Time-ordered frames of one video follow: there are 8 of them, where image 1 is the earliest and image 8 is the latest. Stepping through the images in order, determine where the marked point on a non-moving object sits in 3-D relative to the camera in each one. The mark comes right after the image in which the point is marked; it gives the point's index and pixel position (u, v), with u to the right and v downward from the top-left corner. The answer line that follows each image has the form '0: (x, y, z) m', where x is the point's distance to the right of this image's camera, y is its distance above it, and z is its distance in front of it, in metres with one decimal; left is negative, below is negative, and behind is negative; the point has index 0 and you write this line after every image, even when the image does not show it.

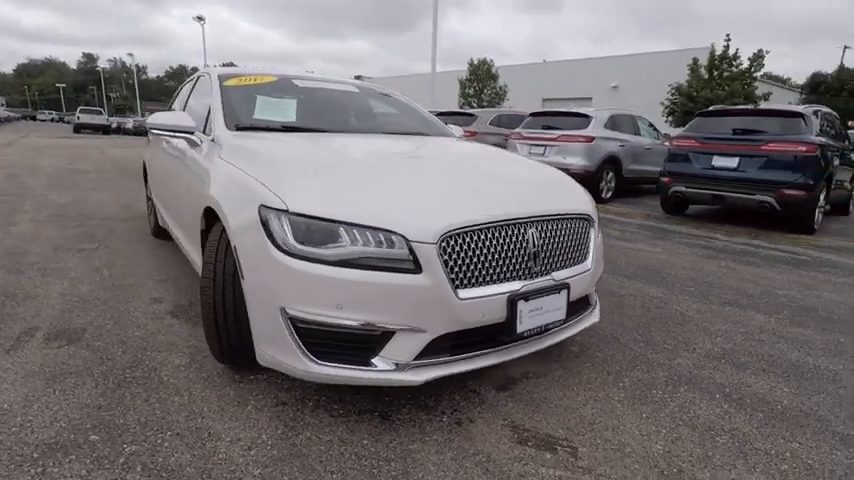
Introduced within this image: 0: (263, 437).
0: (-0.7, -0.9, +2.1) m
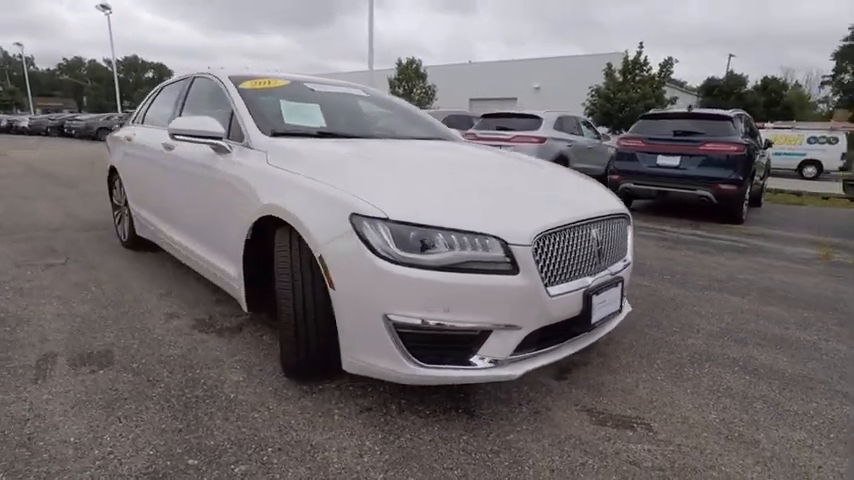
0: (-0.2, -0.9, +2.2) m
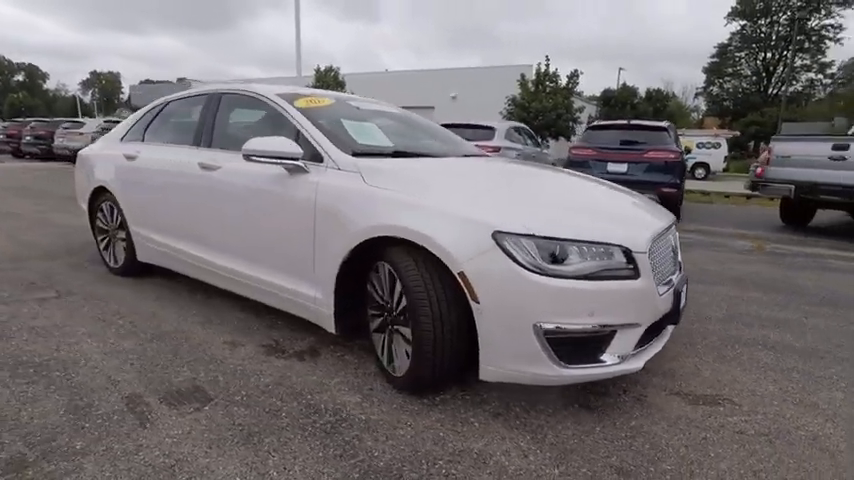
0: (+0.5, -1.0, +2.3) m
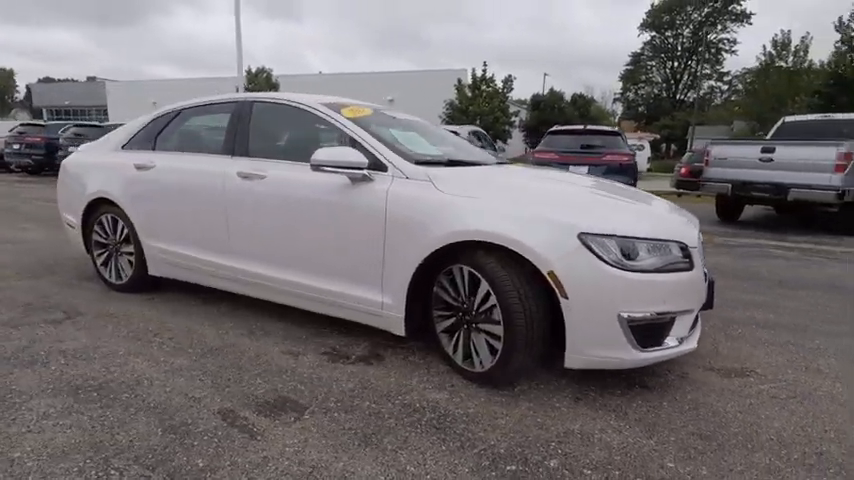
0: (+1.0, -1.0, +2.6) m
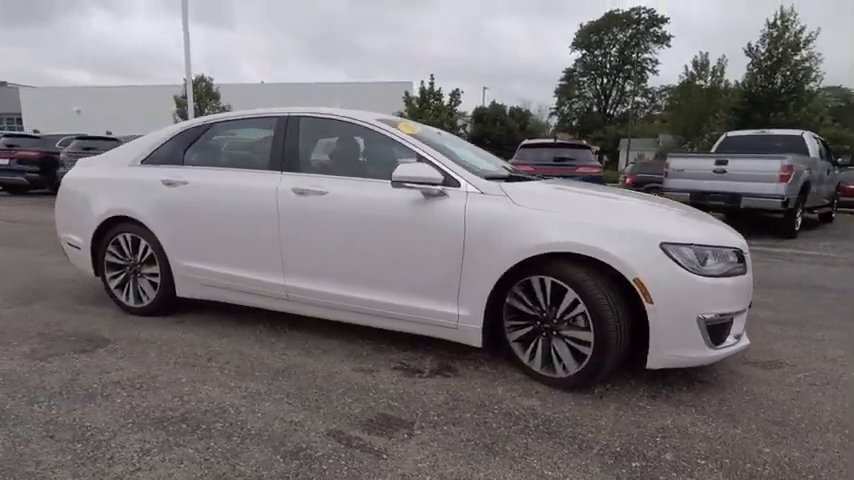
0: (+1.6, -1.0, +2.8) m
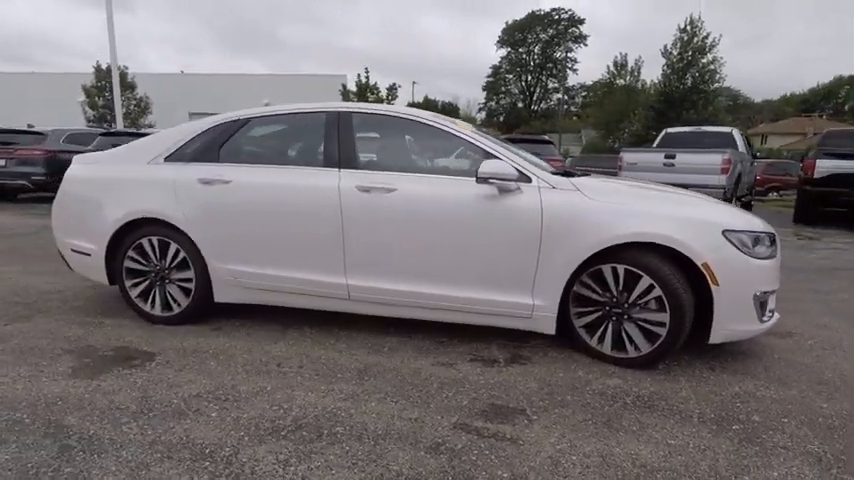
0: (+2.2, -1.0, +3.2) m
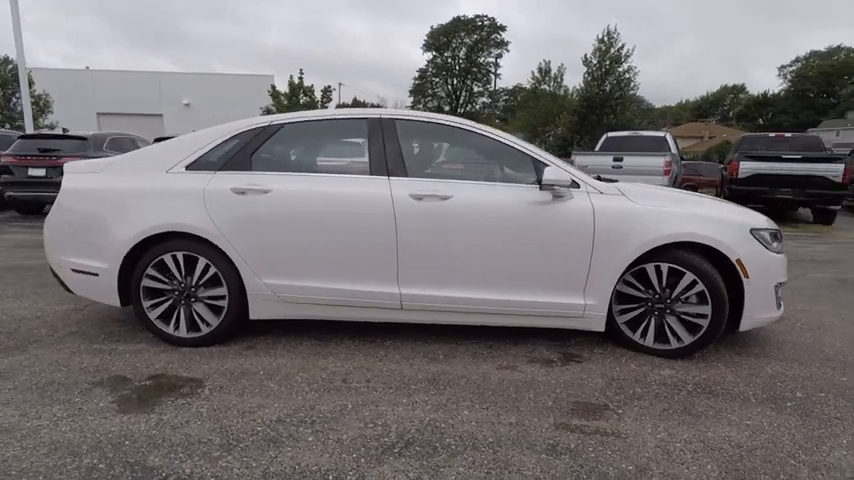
0: (+2.7, -0.9, +3.6) m
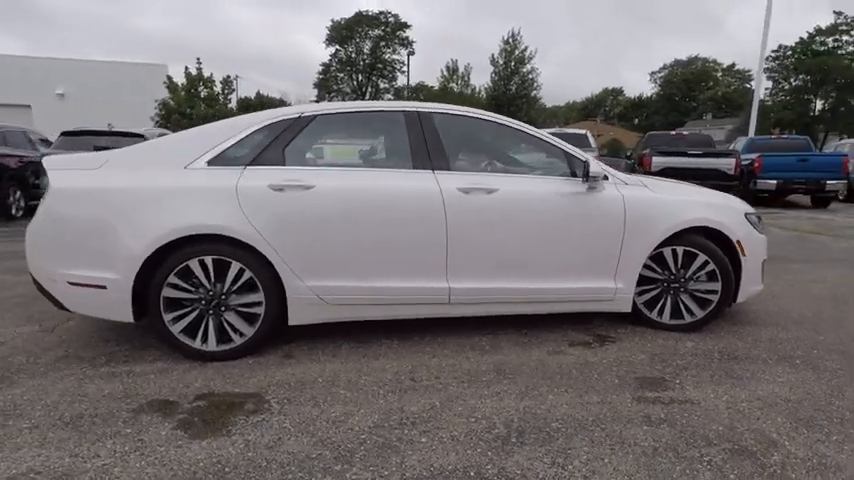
0: (+3.0, -0.8, +4.2) m
